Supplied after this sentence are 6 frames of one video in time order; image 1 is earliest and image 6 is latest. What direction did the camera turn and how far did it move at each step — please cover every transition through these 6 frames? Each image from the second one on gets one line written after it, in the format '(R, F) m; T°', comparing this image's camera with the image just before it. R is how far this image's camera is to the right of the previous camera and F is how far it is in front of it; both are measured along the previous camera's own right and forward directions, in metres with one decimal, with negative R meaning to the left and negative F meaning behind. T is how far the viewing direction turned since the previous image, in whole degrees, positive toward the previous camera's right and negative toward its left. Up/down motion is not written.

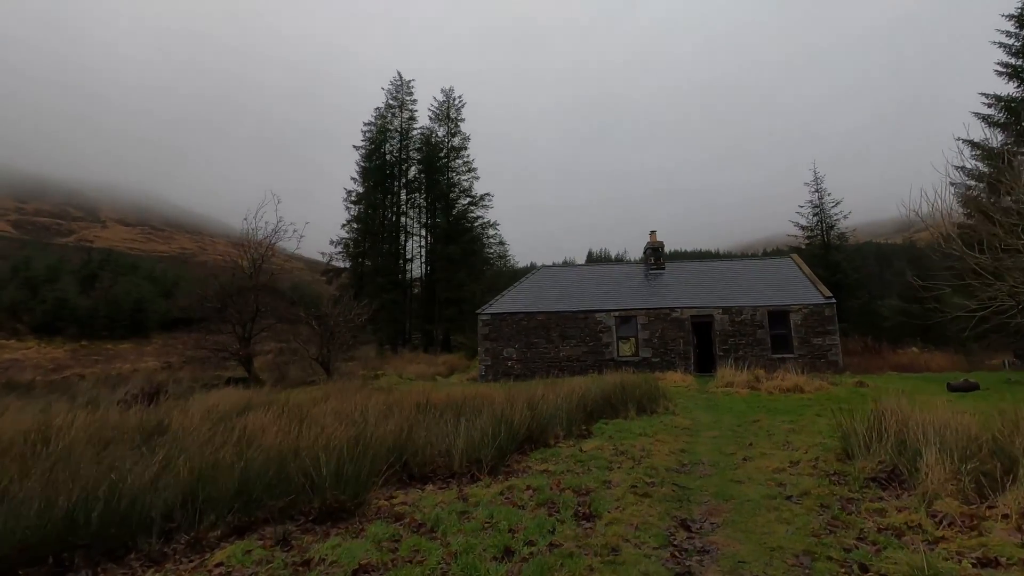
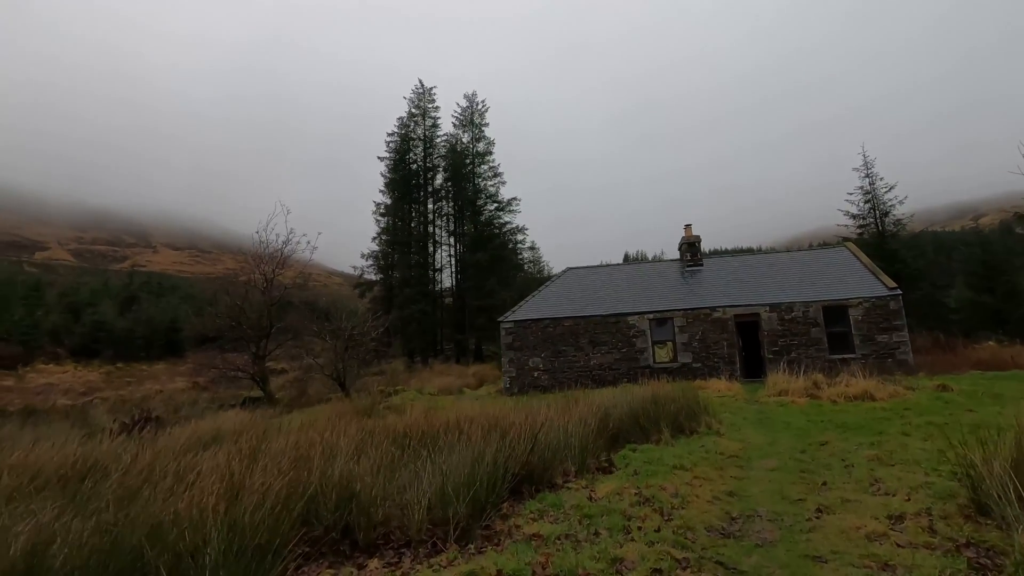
(+0.4, +1.2) m; -4°
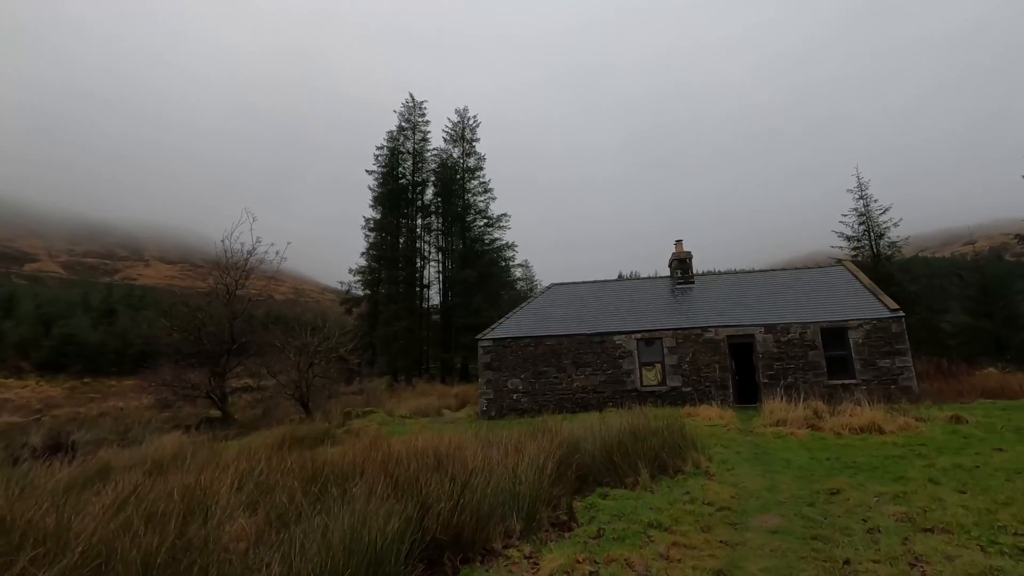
(+0.4, +1.0) m; +1°
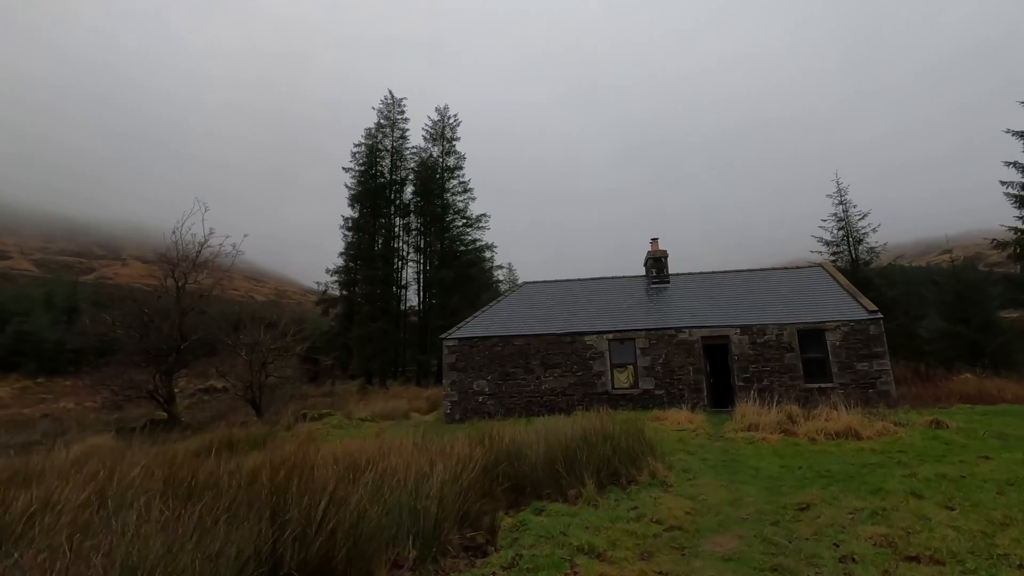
(+0.5, +0.7) m; +2°
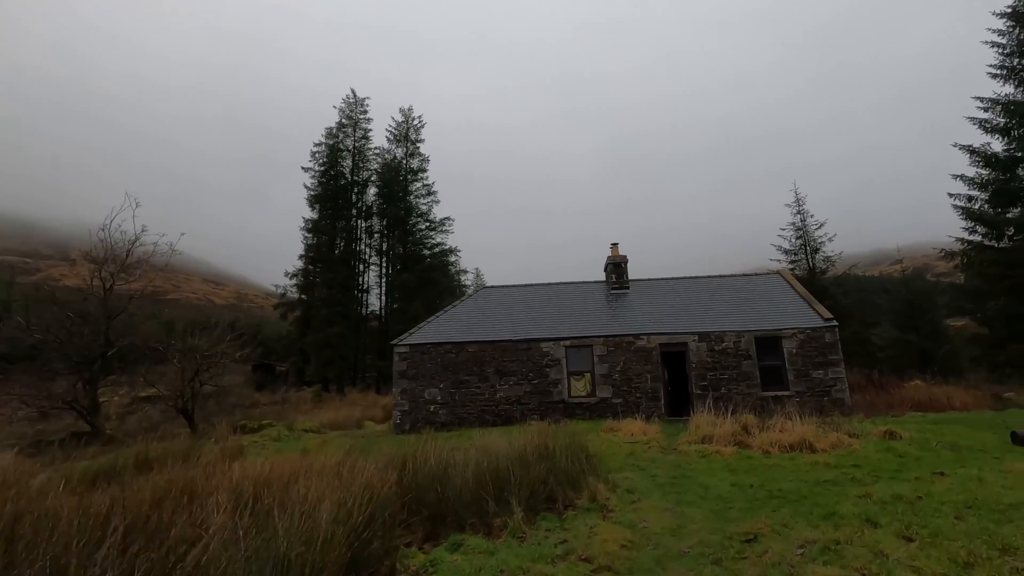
(+0.4, +0.5) m; +3°
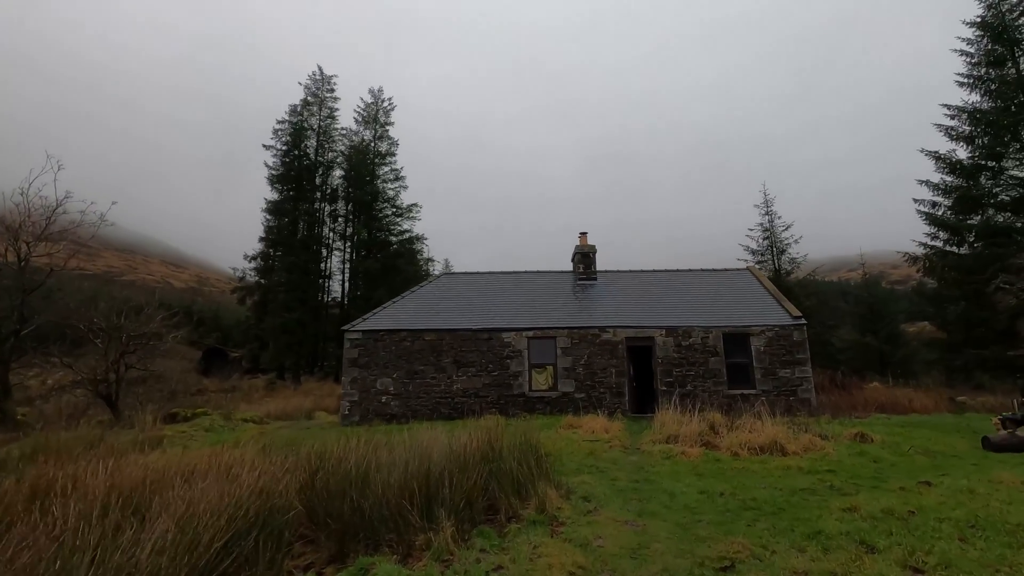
(+0.2, +0.7) m; +3°
